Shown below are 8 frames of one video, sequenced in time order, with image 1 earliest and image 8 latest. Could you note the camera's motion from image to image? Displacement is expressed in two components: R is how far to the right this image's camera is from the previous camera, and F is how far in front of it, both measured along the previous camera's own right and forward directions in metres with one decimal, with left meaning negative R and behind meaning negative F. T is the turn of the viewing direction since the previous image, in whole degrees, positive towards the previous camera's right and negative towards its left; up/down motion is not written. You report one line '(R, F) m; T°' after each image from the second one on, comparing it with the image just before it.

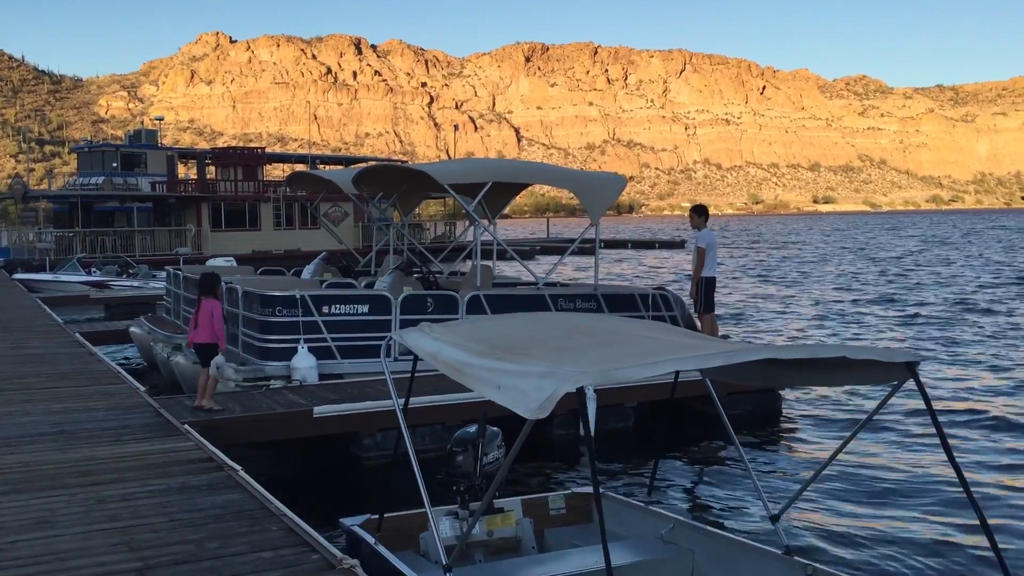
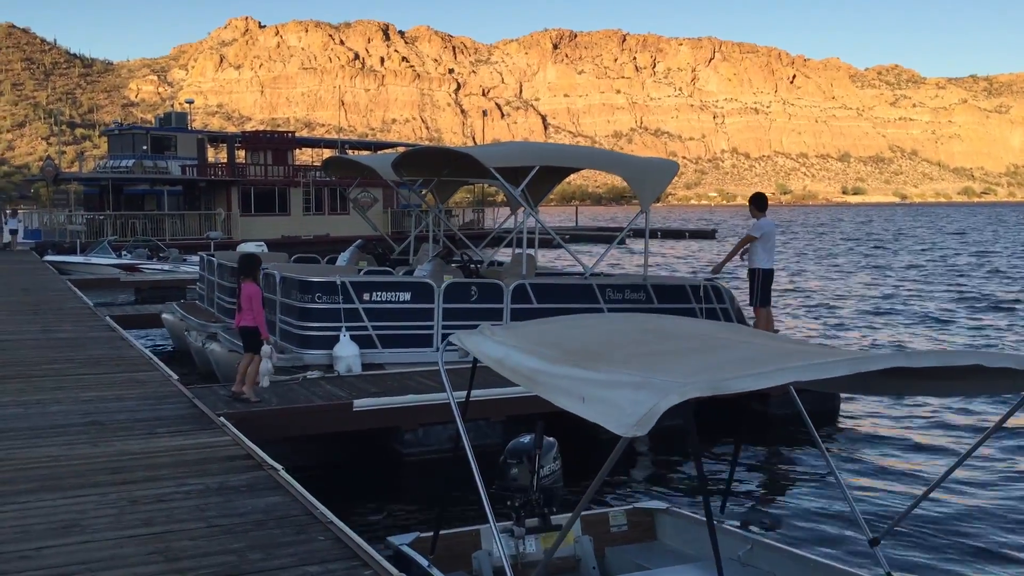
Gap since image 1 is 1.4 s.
(-0.3, +0.5) m; -1°
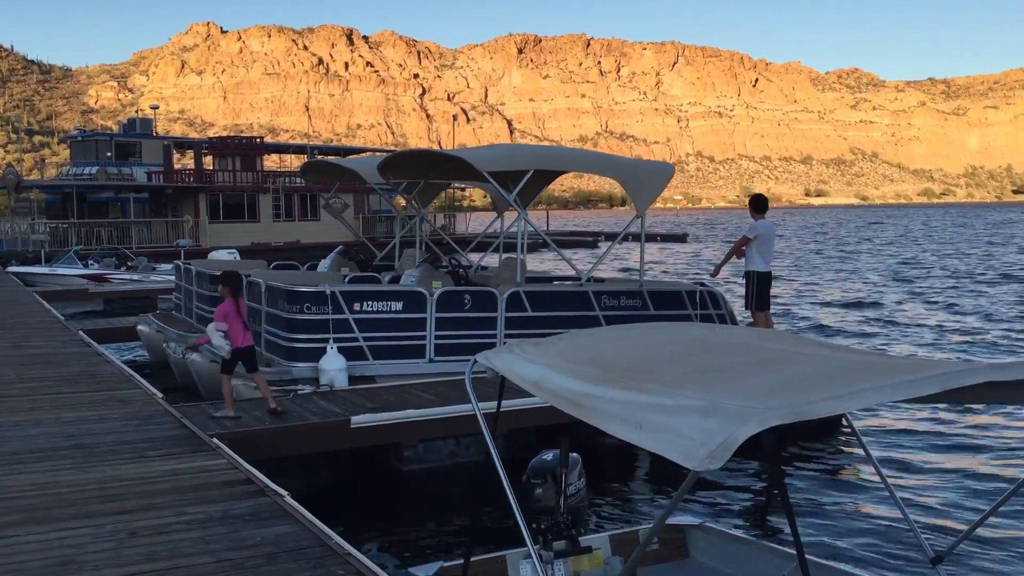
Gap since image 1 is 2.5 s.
(-0.3, +0.4) m; +2°
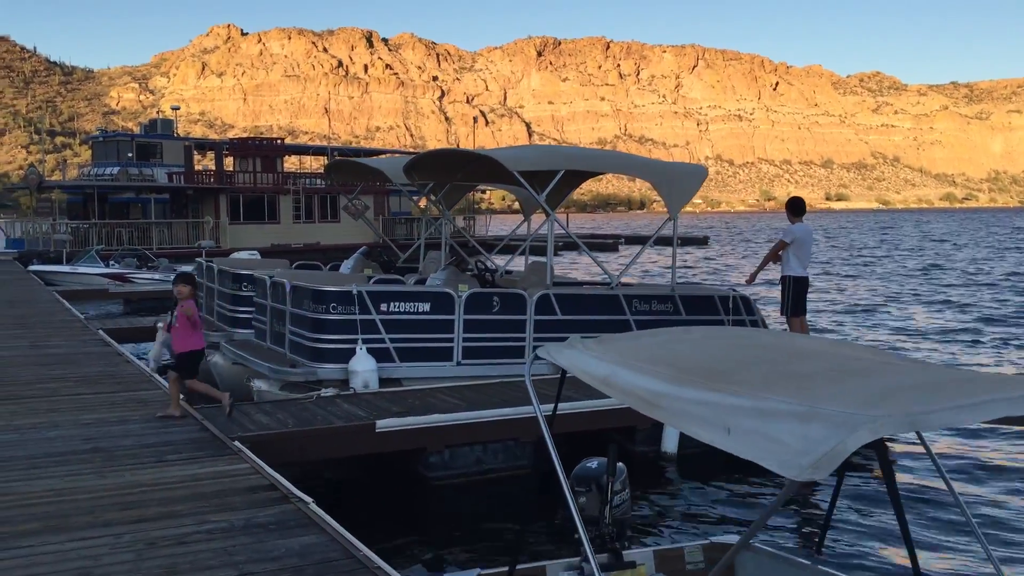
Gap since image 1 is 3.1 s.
(-0.1, +0.3) m; -1°
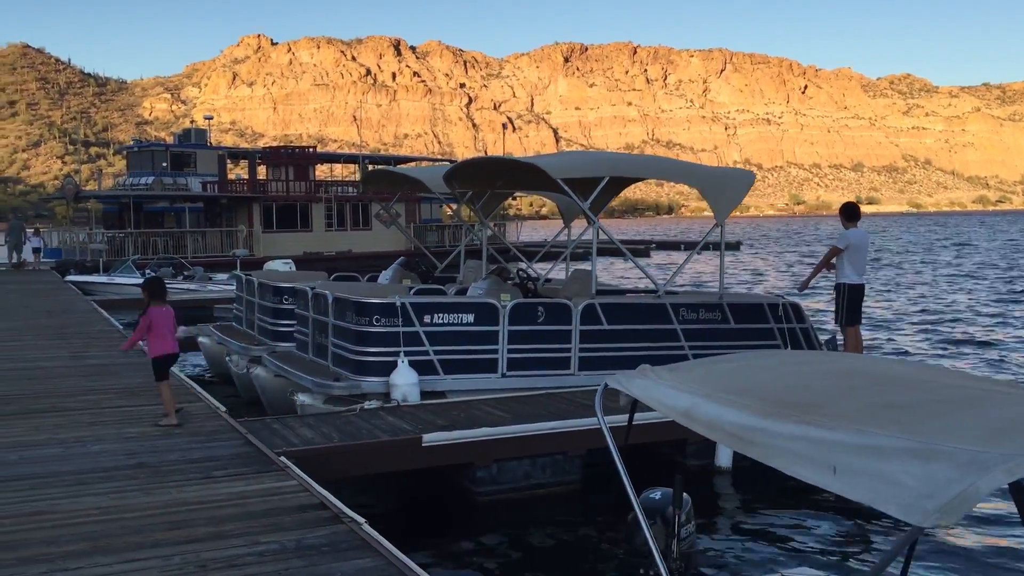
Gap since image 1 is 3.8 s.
(-0.2, +0.2) m; -2°
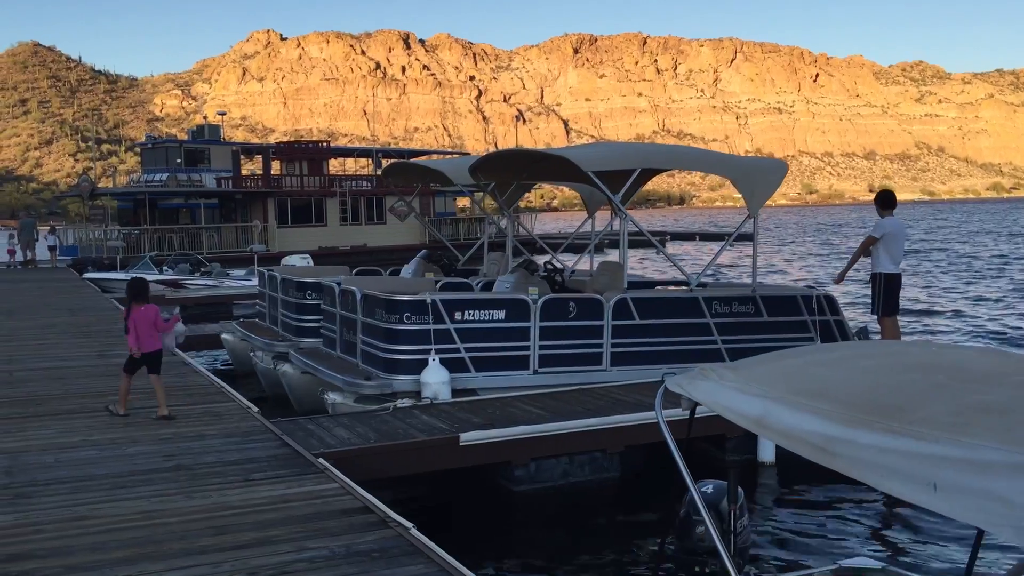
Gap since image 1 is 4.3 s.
(-0.2, +0.1) m; -1°
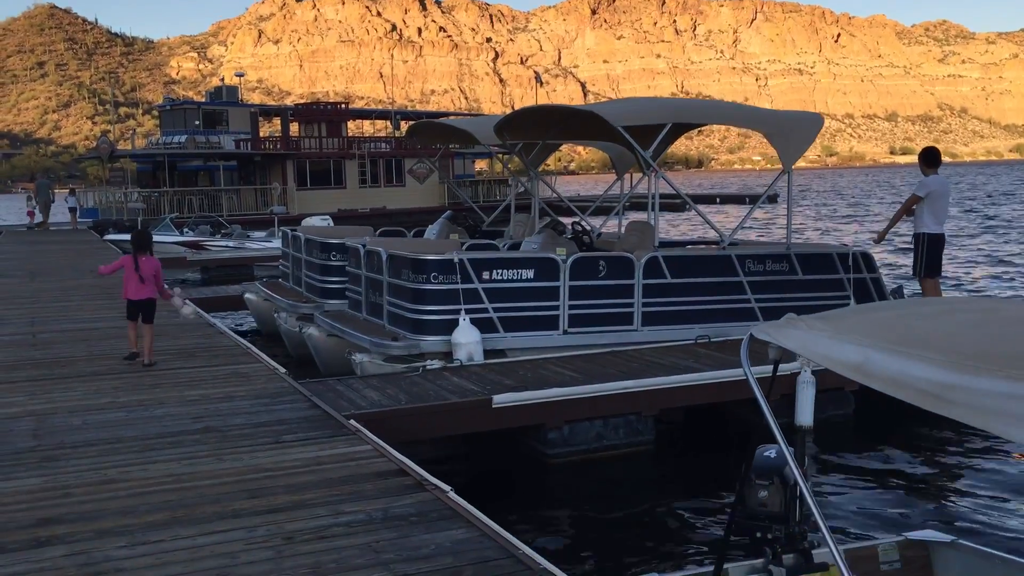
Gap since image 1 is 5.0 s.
(-0.1, +0.2) m; -1°
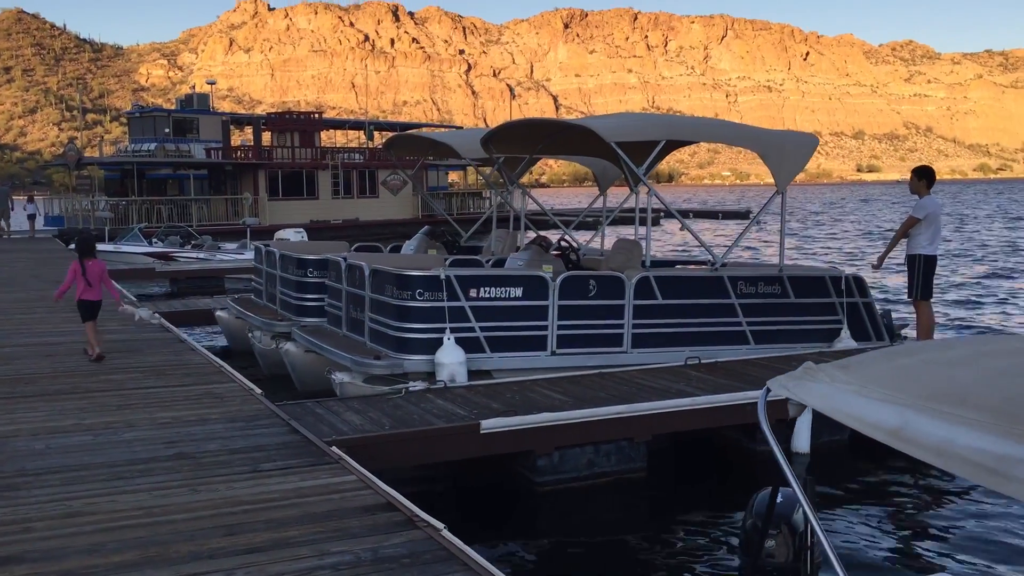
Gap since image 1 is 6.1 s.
(-0.2, +0.3) m; +2°
